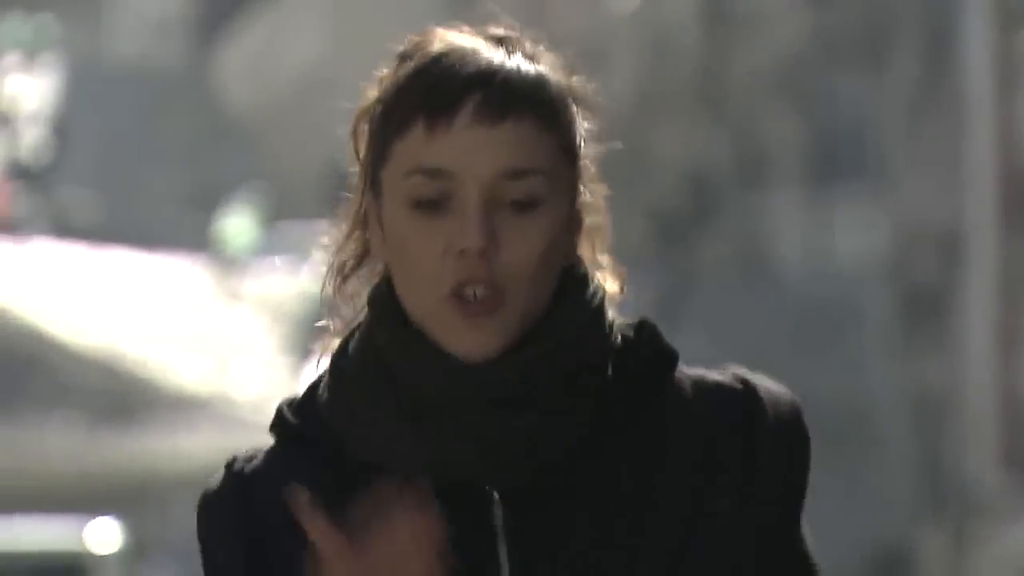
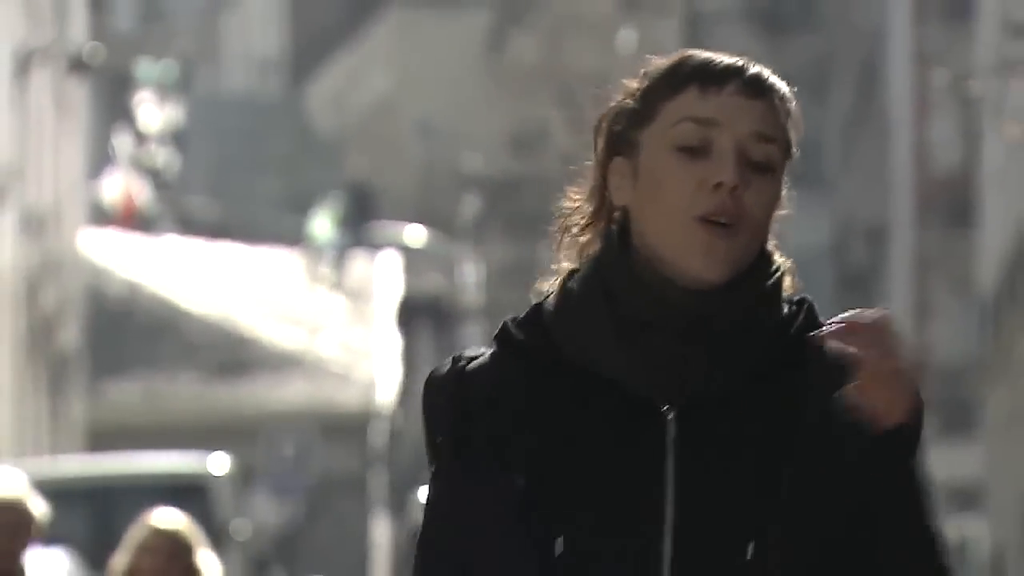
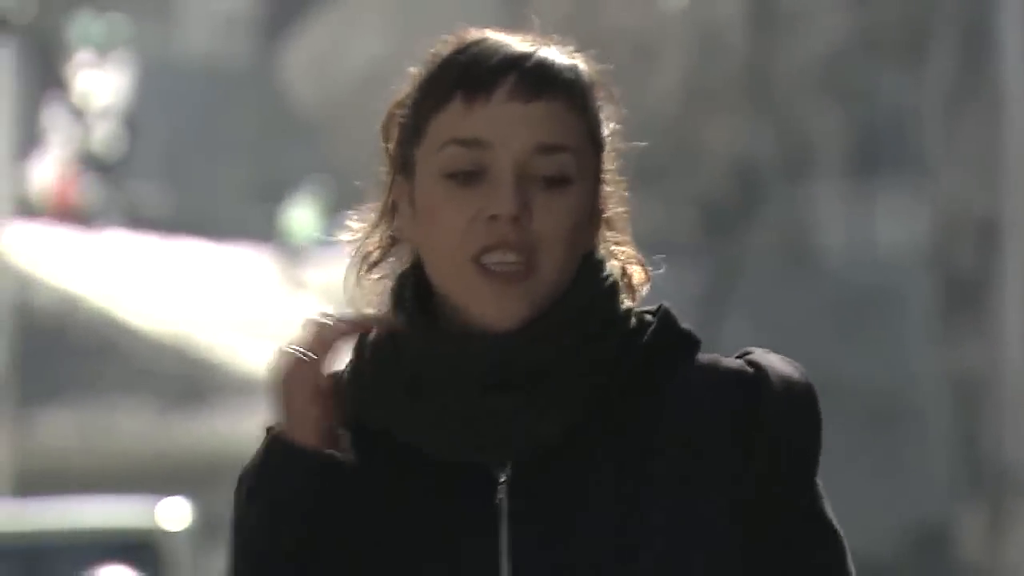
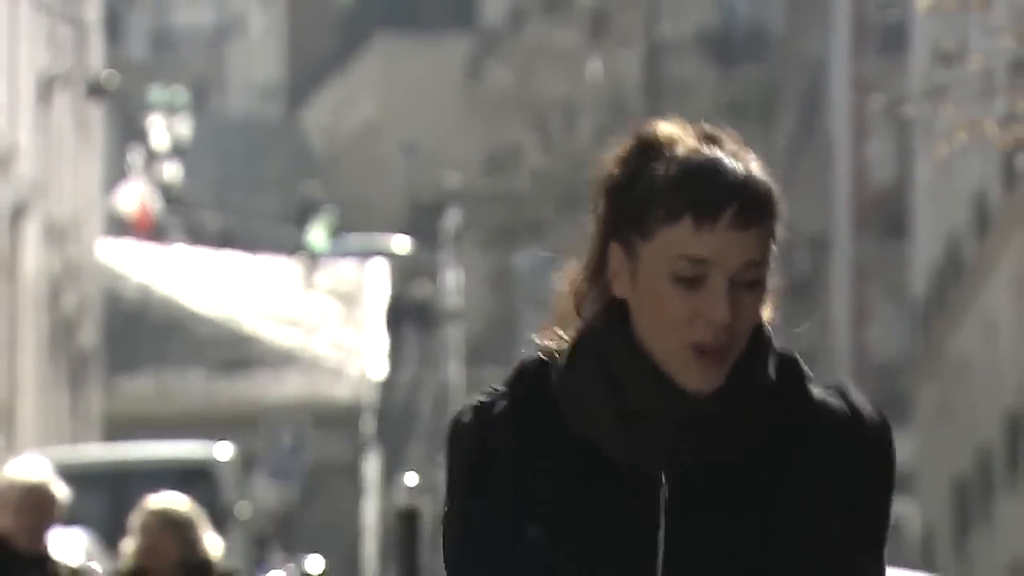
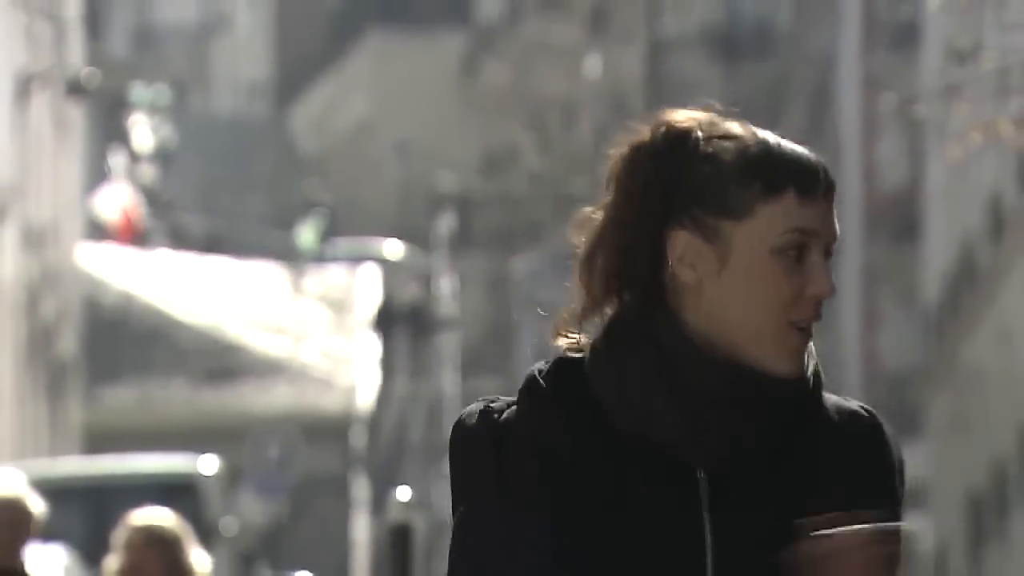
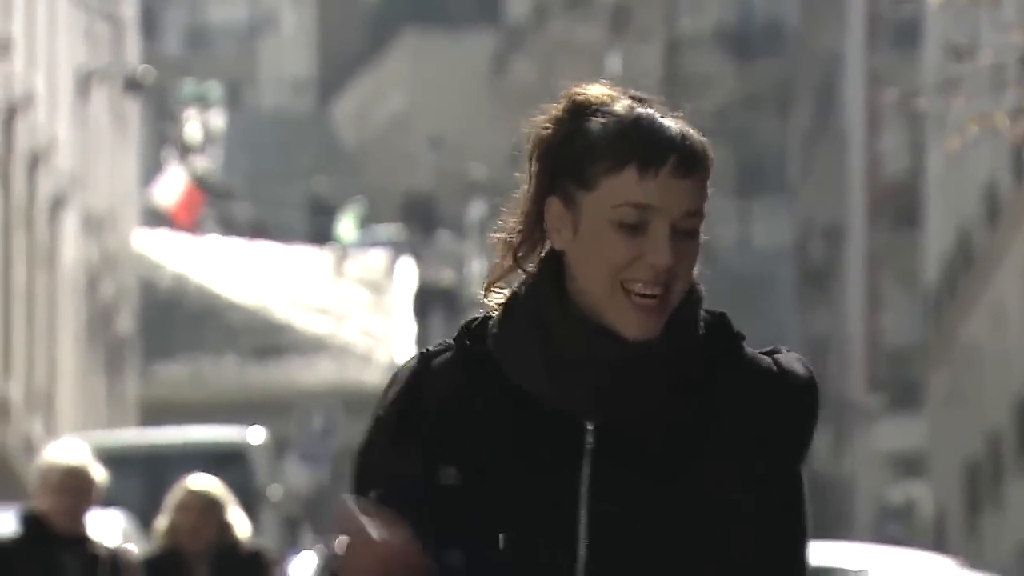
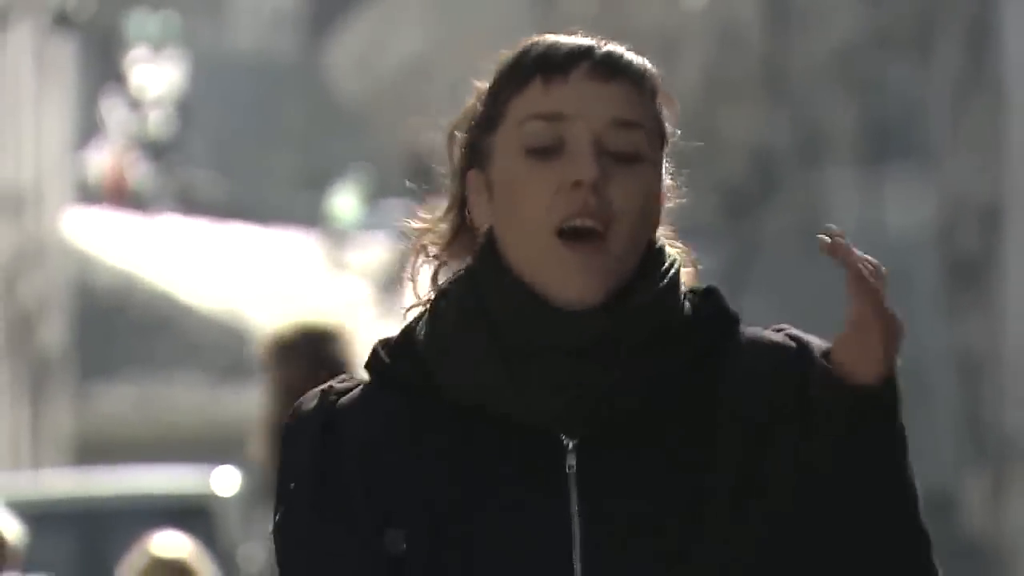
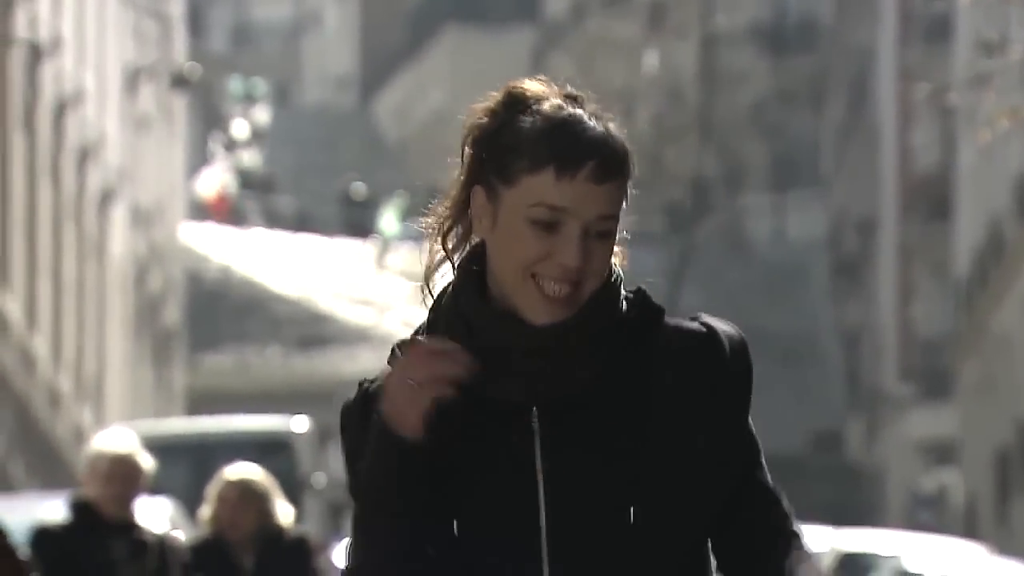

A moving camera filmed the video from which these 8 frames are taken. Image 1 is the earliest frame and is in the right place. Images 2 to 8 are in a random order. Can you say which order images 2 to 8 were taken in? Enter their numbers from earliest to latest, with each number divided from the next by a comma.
3, 7, 2, 5, 4, 6, 8
